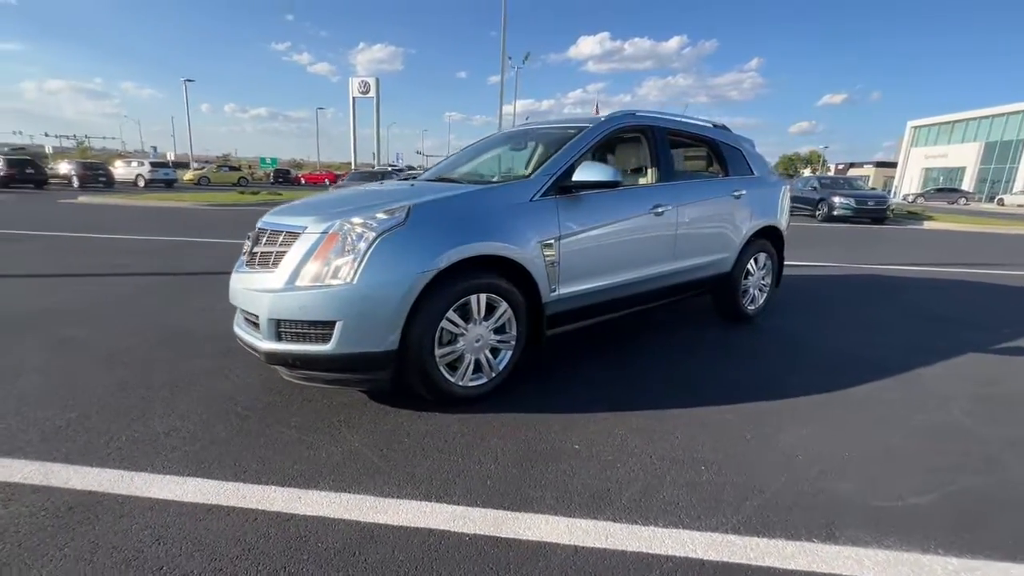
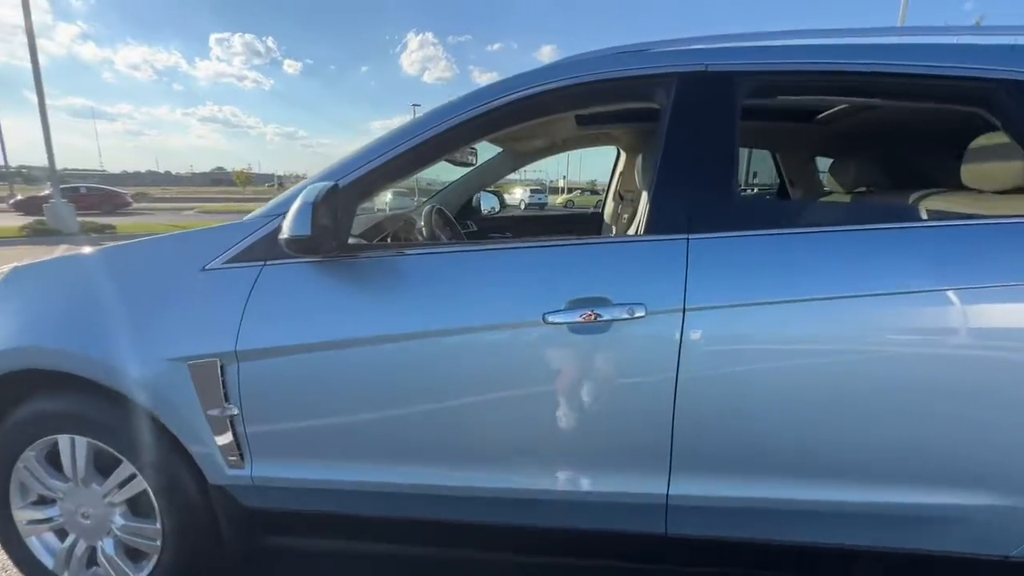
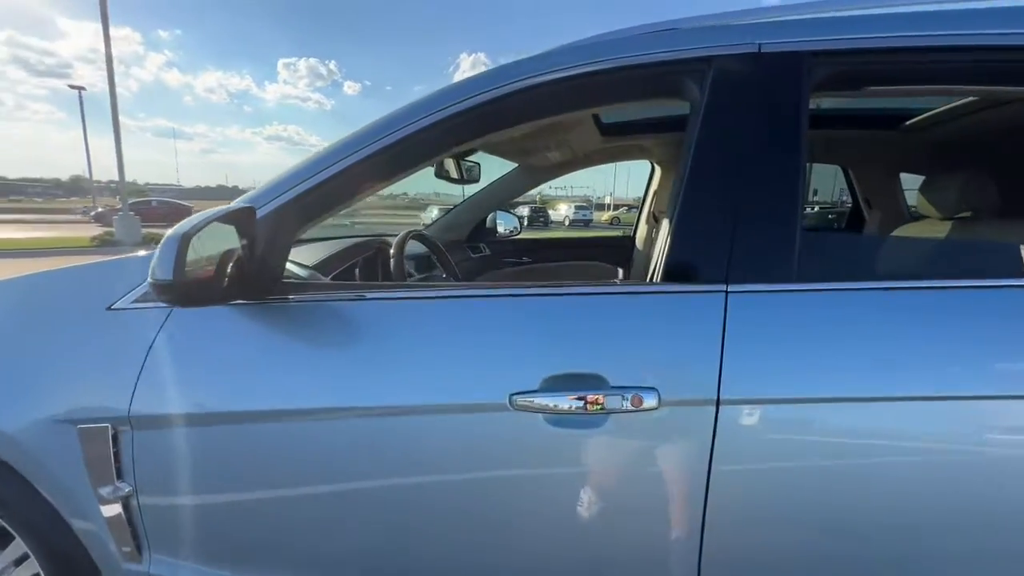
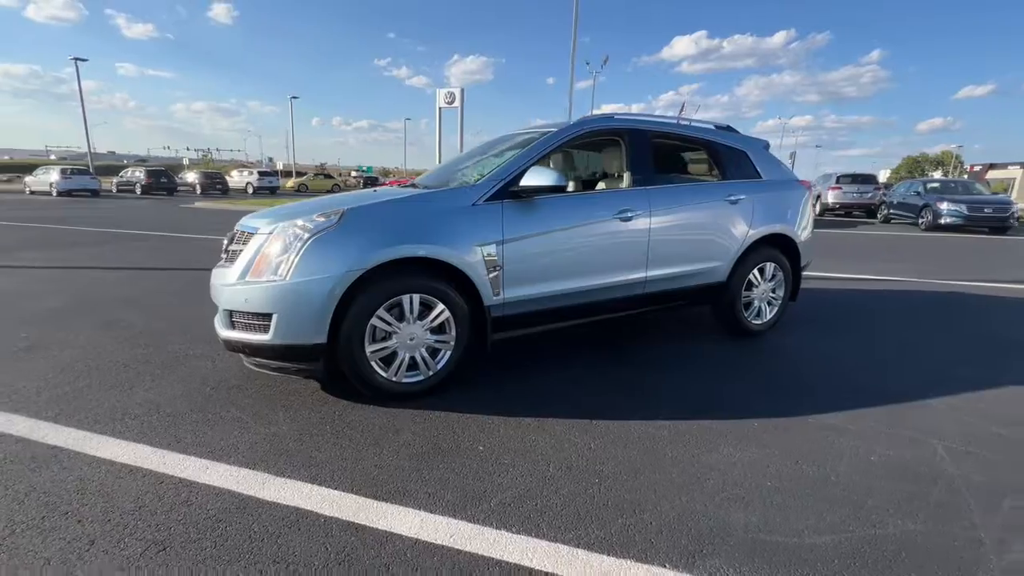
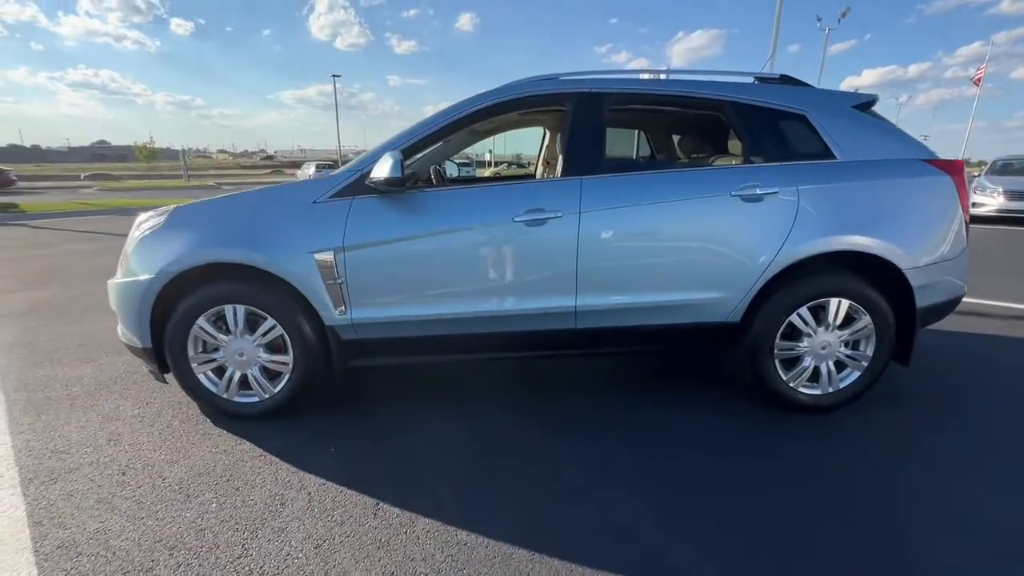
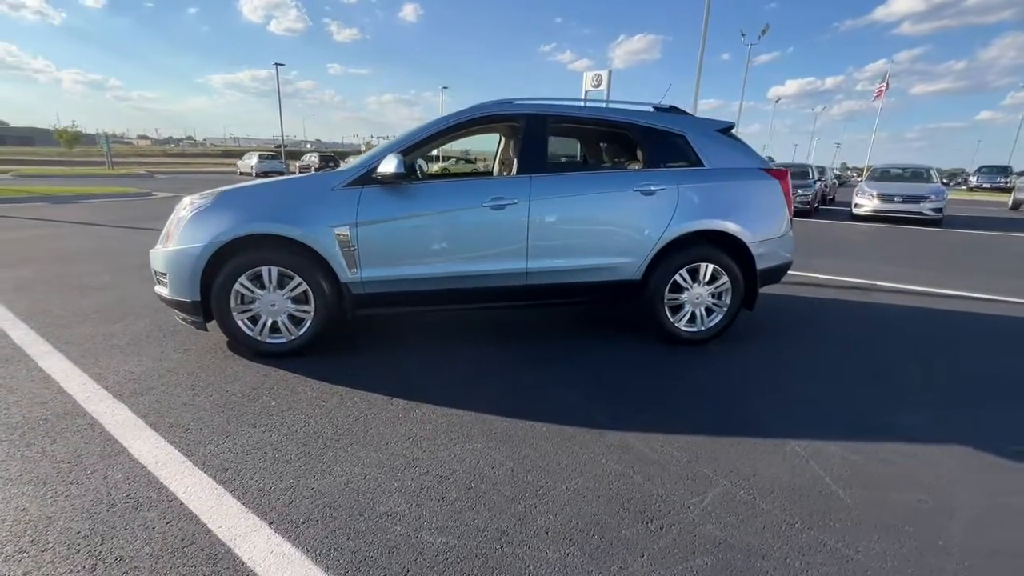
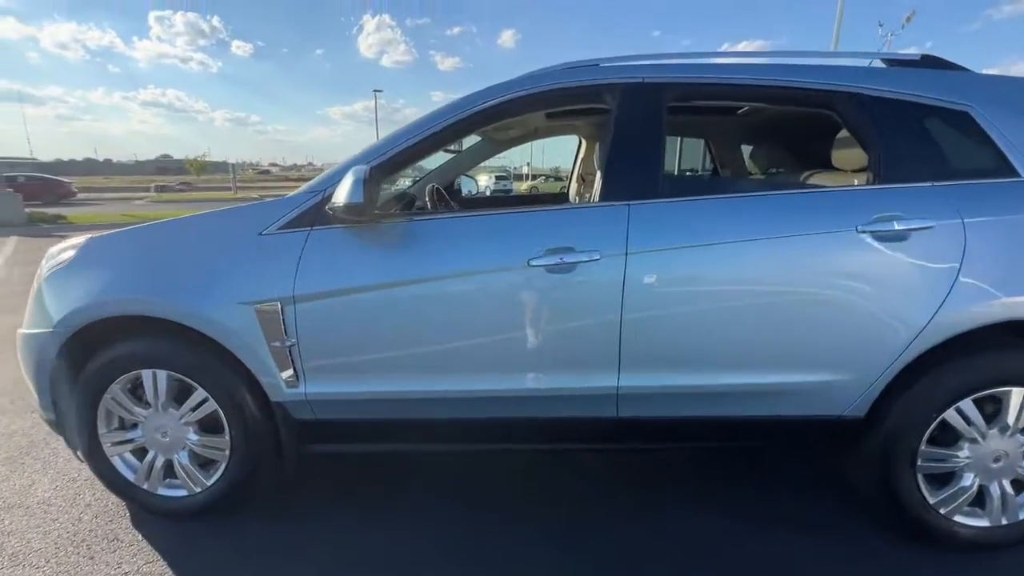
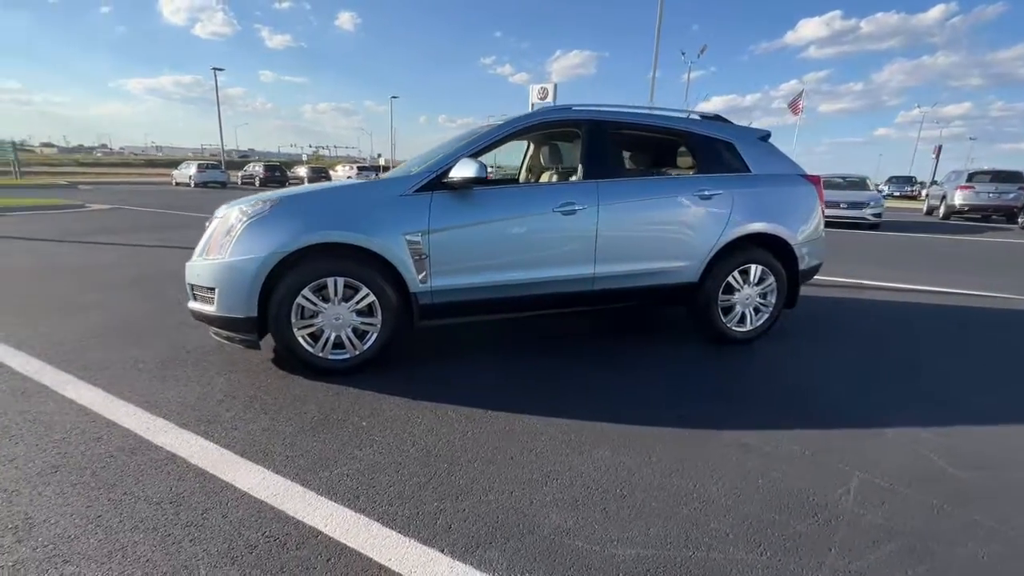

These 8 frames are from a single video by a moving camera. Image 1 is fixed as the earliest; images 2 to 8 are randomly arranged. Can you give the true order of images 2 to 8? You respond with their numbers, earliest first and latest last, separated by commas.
4, 8, 6, 5, 7, 2, 3
